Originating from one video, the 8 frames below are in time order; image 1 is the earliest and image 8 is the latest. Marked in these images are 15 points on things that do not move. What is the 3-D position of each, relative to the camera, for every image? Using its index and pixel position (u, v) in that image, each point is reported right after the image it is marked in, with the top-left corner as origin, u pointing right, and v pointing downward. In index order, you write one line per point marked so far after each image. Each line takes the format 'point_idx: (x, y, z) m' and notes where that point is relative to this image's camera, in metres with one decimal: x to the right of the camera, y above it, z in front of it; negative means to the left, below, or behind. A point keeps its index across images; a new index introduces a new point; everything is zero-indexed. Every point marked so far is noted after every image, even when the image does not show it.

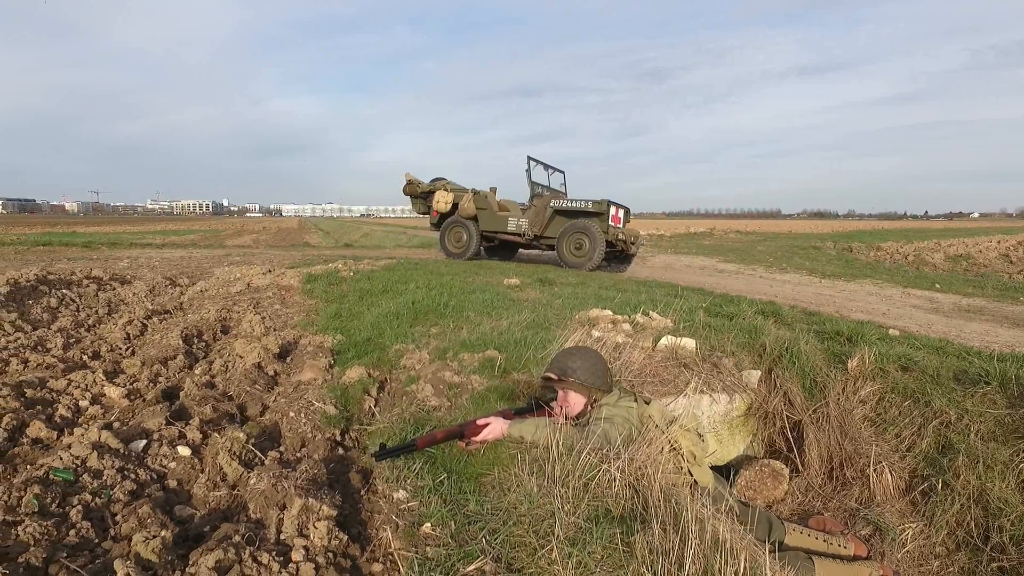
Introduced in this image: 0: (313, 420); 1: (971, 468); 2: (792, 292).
0: (-1.1, -0.7, +3.5) m
1: (+2.7, -1.0, +3.6) m
2: (+4.4, -0.1, +9.9) m
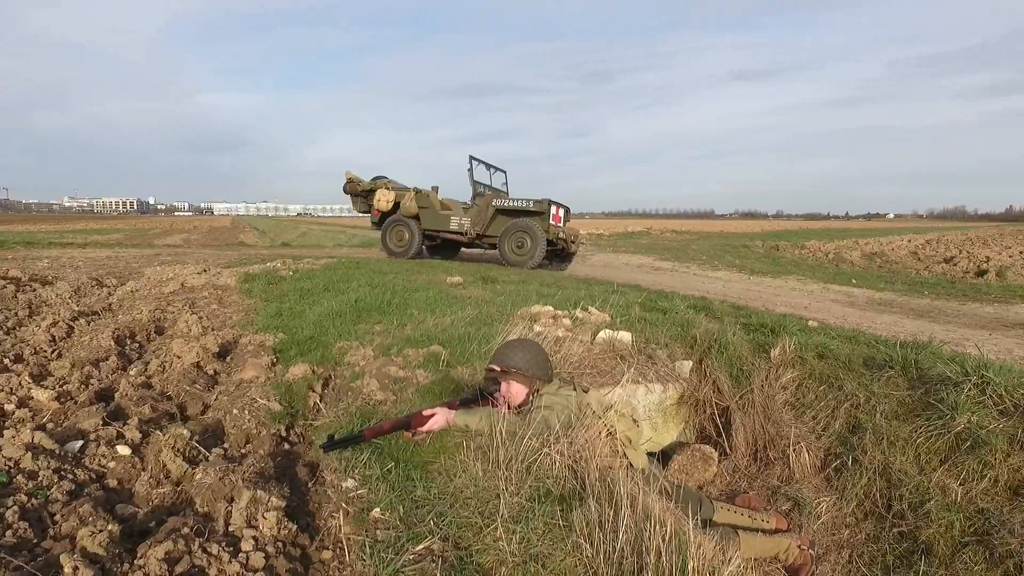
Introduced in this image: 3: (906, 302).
0: (-1.4, -0.7, +3.5) m
1: (+2.3, -1.0, +4.0) m
2: (+3.5, 0.0, +10.4) m
3: (+5.8, -0.2, +9.2) m
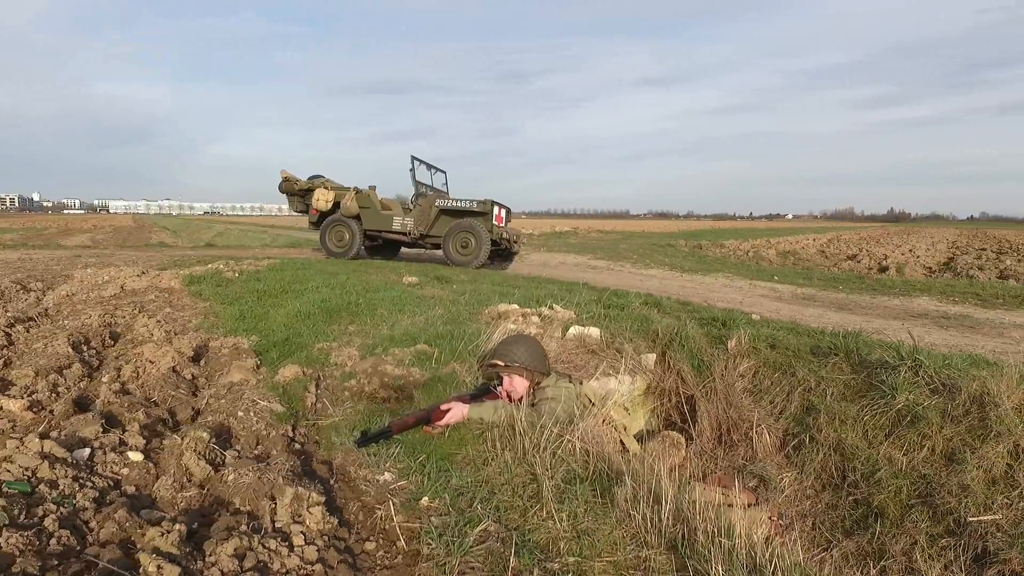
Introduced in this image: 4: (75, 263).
0: (-1.4, -0.7, +3.5) m
1: (+2.3, -1.0, +4.5) m
2: (+2.6, +0.1, +11.0) m
3: (+5.0, -0.1, +10.1) m
4: (-7.2, +0.4, +10.3) m
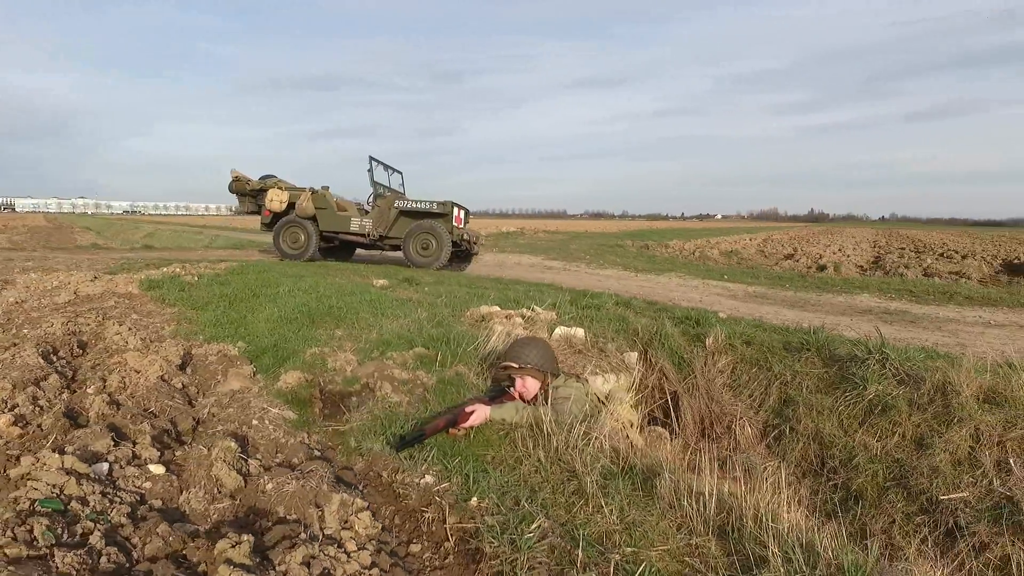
0: (-1.3, -0.8, +3.5) m
1: (+2.3, -1.0, +4.8) m
2: (+1.9, +0.1, +11.3) m
3: (+4.5, -0.1, +10.6) m
4: (-7.7, +0.3, +9.7) m
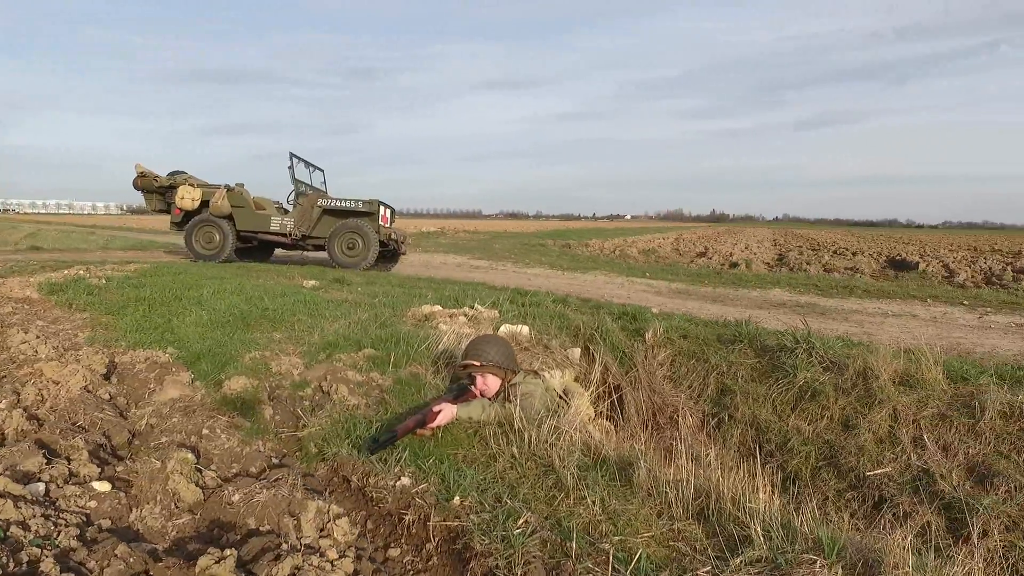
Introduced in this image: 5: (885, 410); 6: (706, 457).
0: (-1.5, -0.8, +3.3) m
1: (+1.9, -0.9, +5.0) m
2: (+0.7, +0.1, +11.4) m
3: (+3.3, 0.0, +11.1) m
4: (-8.7, +0.2, +8.6) m
5: (+2.7, -0.9, +4.6) m
6: (+1.2, -1.0, +3.8) m
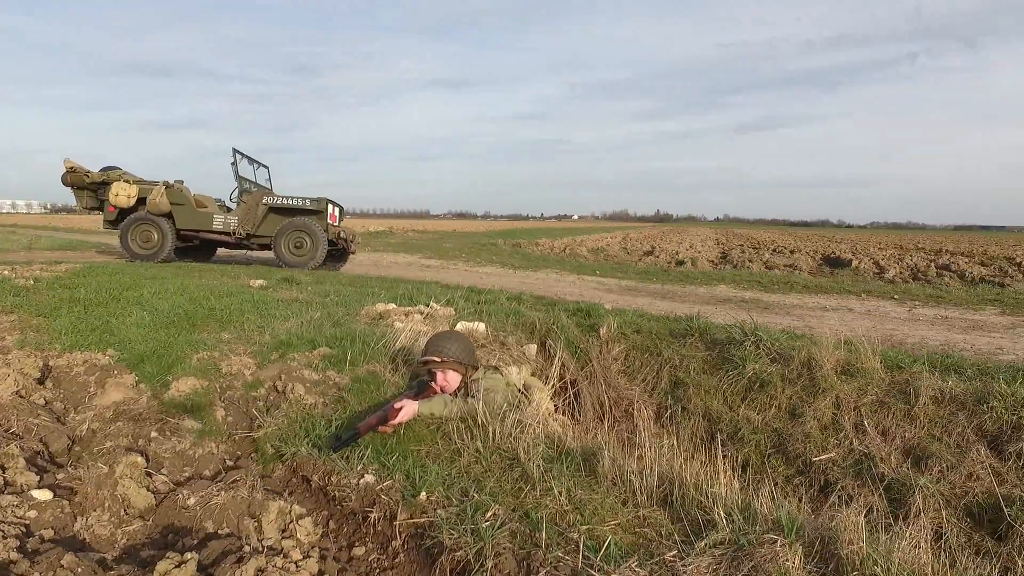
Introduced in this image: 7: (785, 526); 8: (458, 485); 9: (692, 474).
0: (-1.7, -0.8, +3.2) m
1: (+1.5, -0.9, +5.2) m
2: (-0.2, +0.1, +11.4) m
3: (+2.4, 0.0, +11.3) m
4: (-9.3, +0.2, +7.8) m
5: (+2.4, -0.8, +4.8) m
6: (+0.9, -1.0, +3.9) m
7: (+1.1, -0.9, +2.4) m
8: (-0.2, -0.8, +2.7) m
9: (+0.9, -0.9, +3.0) m
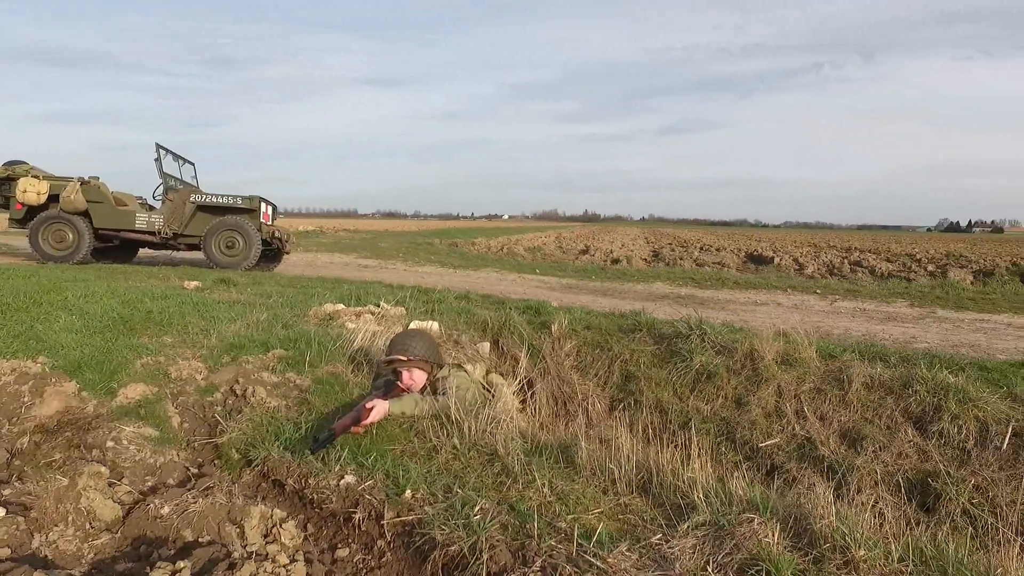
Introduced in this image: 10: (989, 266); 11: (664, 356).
0: (-1.8, -0.8, +3.0) m
1: (+1.2, -0.8, +5.3) m
2: (-1.2, +0.1, +11.4) m
3: (+1.4, +0.1, +11.6) m
4: (-9.9, +0.1, +6.8) m
5: (+2.1, -0.8, +5.1) m
6: (+0.7, -1.0, +4.0) m
7: (+1.0, -0.9, +2.6) m
8: (-0.3, -0.8, +2.7) m
9: (+0.7, -0.9, +3.1) m
10: (+11.1, +0.5, +14.6) m
11: (+1.4, -0.6, +5.7) m
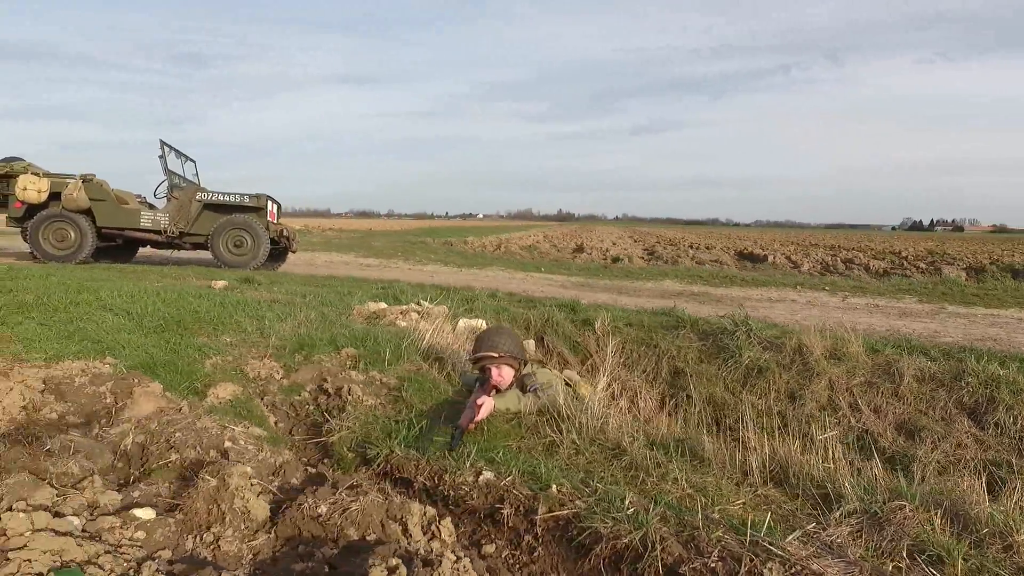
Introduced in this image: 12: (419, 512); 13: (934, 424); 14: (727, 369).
0: (-1.2, -0.7, +3.0) m
1: (+1.6, -0.8, +5.4) m
2: (-1.0, +0.2, +11.4) m
3: (+1.6, +0.1, +11.7) m
4: (-9.5, +0.1, +6.4) m
5: (+2.6, -0.8, +5.2) m
6: (+1.3, -0.9, +4.1) m
7: (+1.6, -0.9, +2.6) m
8: (+0.3, -0.8, +2.7) m
9: (+1.3, -0.8, +3.2) m
10: (+11.2, +0.6, +15.1) m
11: (+1.8, -0.6, +5.8) m
12: (-0.4, -0.8, +2.4) m
13: (+3.1, -1.0, +4.7) m
14: (+1.9, -0.7, +5.5) m
